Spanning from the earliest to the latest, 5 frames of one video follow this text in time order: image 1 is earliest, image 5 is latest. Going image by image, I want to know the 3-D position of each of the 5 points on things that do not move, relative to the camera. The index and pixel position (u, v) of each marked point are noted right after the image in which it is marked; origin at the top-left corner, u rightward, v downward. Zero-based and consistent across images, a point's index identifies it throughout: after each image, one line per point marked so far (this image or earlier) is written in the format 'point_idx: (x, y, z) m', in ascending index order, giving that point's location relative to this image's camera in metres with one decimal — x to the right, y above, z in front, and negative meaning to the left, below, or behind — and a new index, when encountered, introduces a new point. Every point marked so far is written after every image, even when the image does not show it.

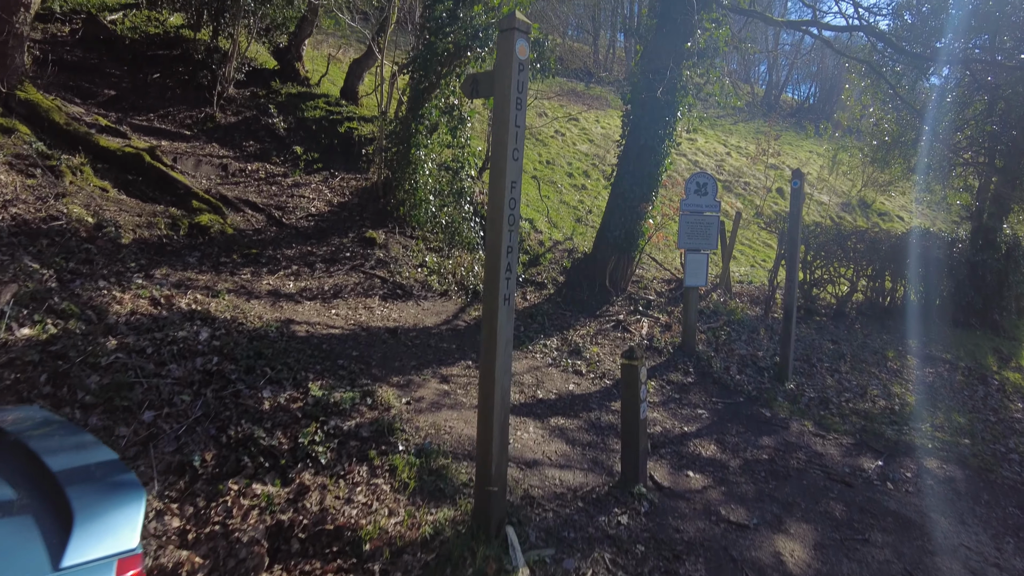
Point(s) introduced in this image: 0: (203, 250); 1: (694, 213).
0: (-3.8, +0.5, +8.0) m
1: (+2.4, +1.0, +8.5) m
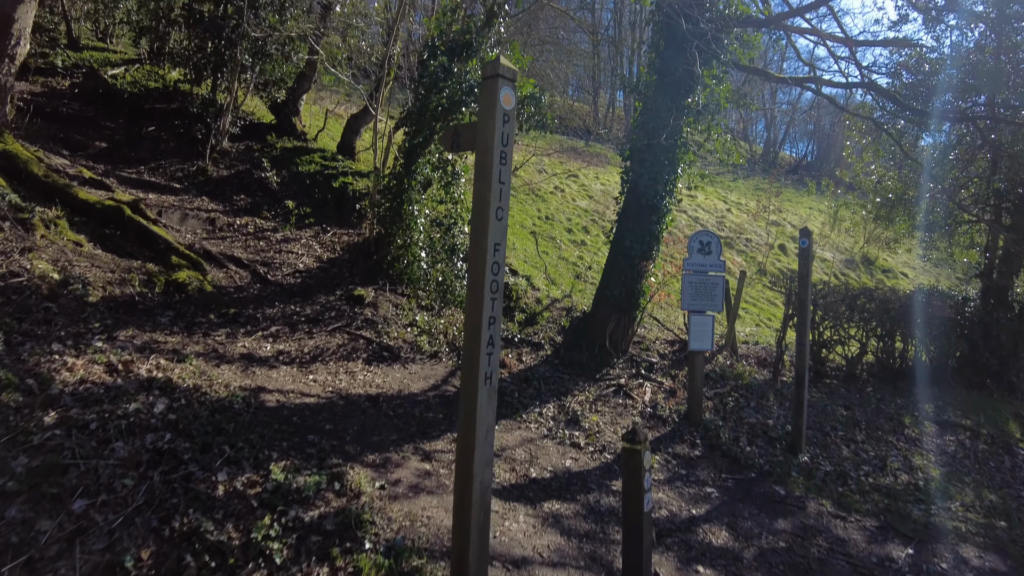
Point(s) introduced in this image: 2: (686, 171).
0: (-3.9, -0.2, +7.5) m
1: (+2.4, +0.2, +8.1) m
2: (+2.7, +1.8, +10.2) m
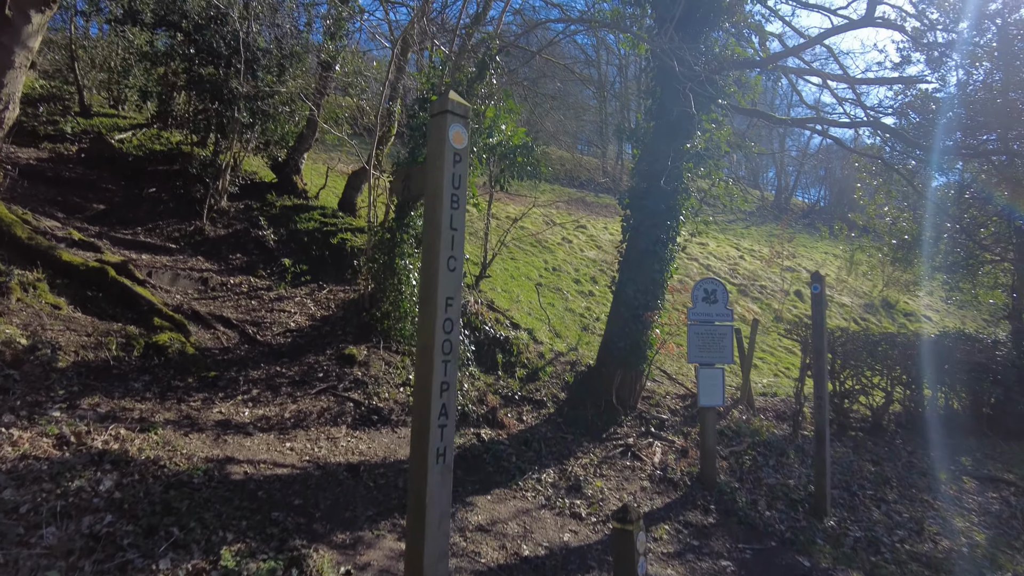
0: (-4.0, -0.9, +7.2) m
1: (+2.3, -0.4, +7.6) m
2: (+2.7, +1.1, +9.8) m
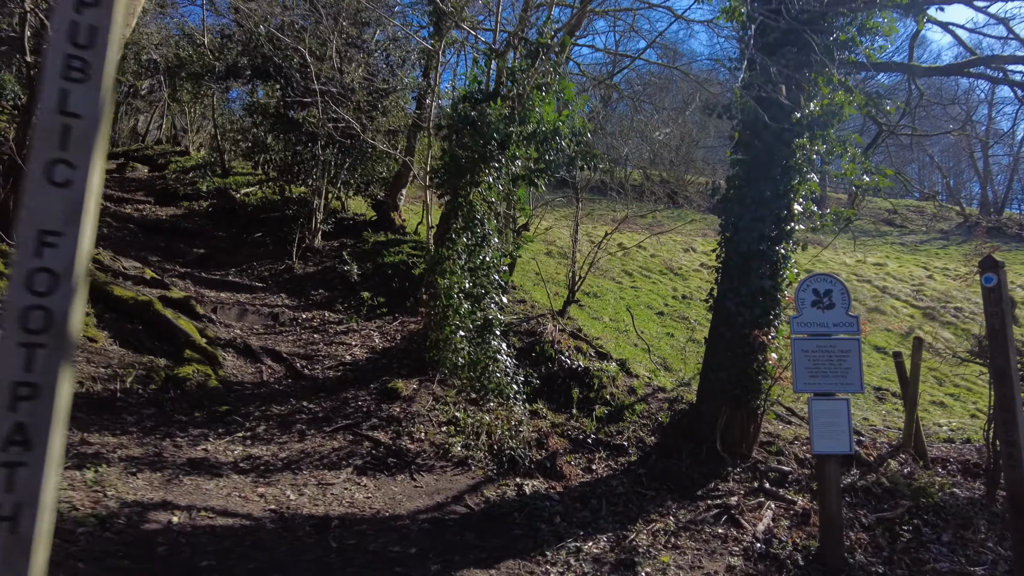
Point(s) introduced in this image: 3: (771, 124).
0: (-3.6, -1.2, +6.6) m
1: (+2.6, -0.4, +5.5) m
2: (+3.5, +1.0, +7.6) m
3: (+2.9, +1.8, +7.3) m
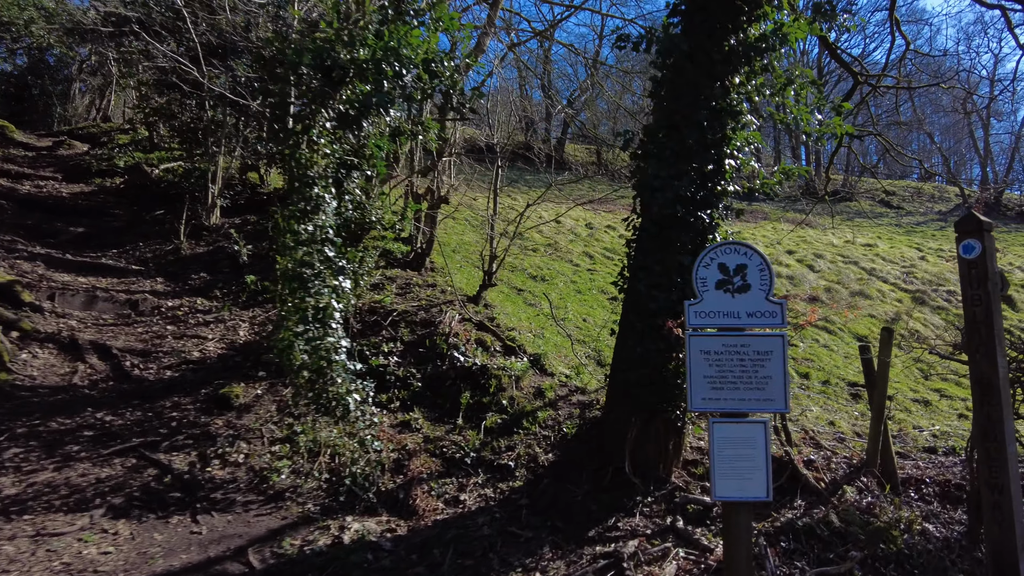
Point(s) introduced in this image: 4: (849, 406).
0: (-4.9, -1.1, +5.0) m
1: (+1.3, -0.2, +3.9) m
2: (+2.2, +1.2, +6.0) m
3: (+1.6, +2.0, +5.6) m
4: (+4.5, -1.6, +8.7) m
